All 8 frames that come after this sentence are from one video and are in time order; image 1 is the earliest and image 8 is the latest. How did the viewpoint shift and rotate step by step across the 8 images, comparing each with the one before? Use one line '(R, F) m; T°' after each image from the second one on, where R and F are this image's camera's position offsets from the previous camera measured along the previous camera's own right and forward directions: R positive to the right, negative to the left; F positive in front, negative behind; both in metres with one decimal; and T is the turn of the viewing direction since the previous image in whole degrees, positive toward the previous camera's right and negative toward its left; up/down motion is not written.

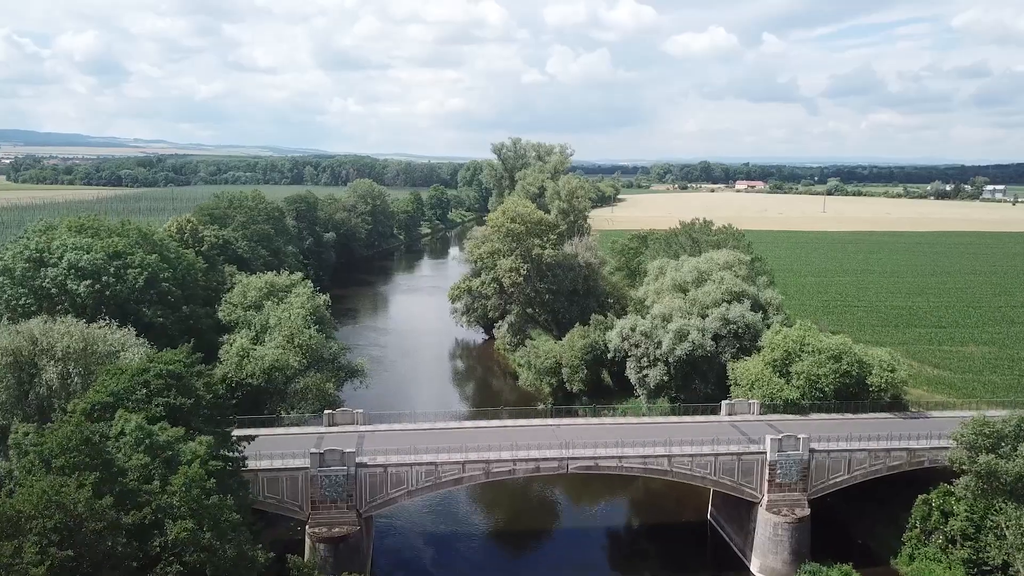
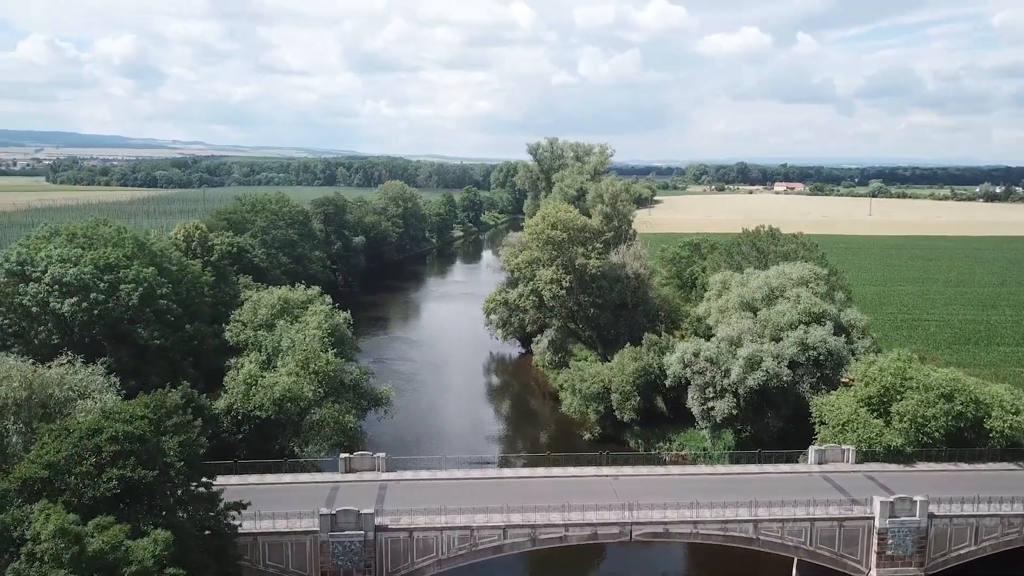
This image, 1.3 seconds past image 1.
(-0.7, +6.0) m; -2°
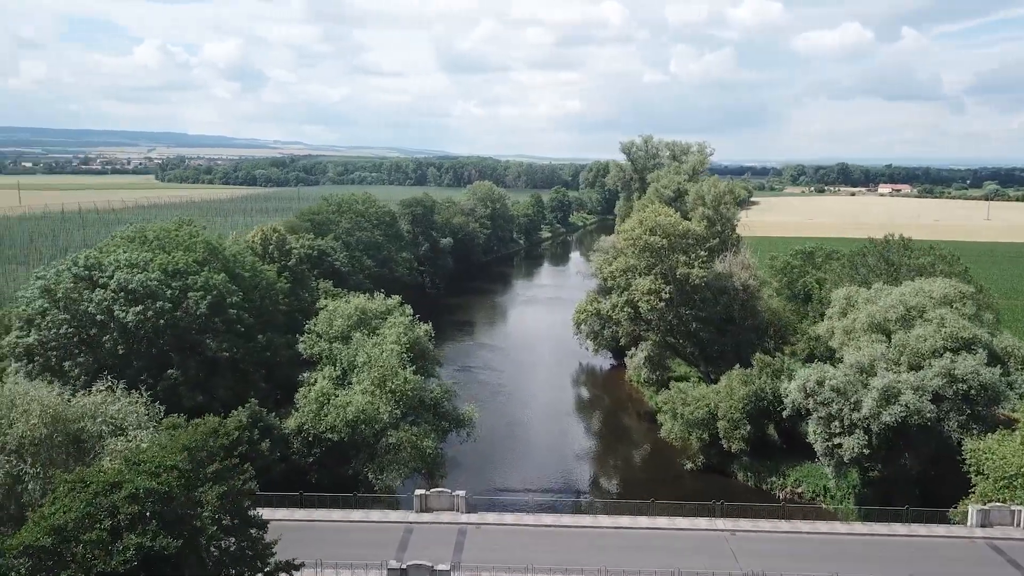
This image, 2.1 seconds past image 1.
(-0.5, +4.2) m; -6°
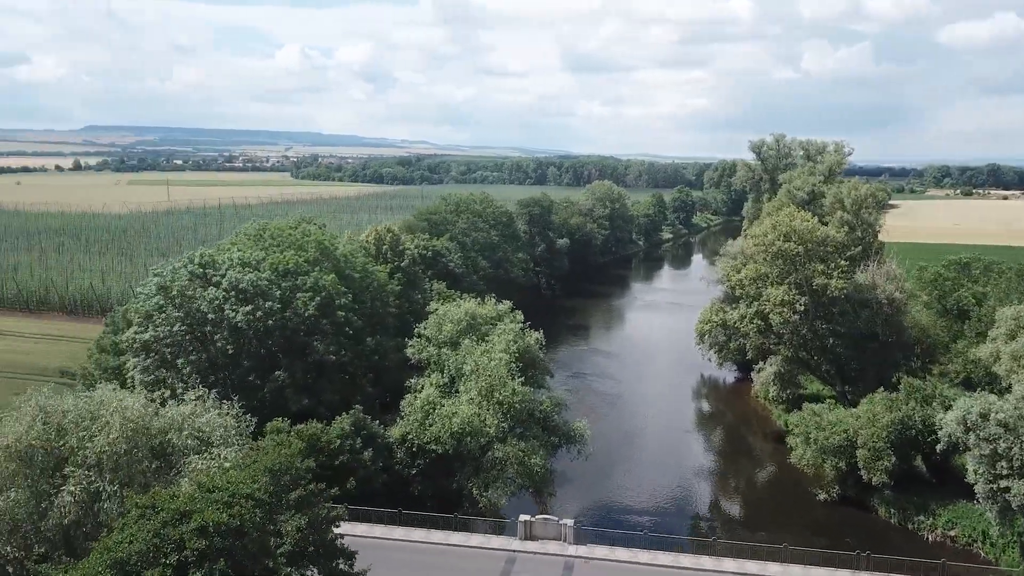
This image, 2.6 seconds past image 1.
(0.0, +2.4) m; -8°
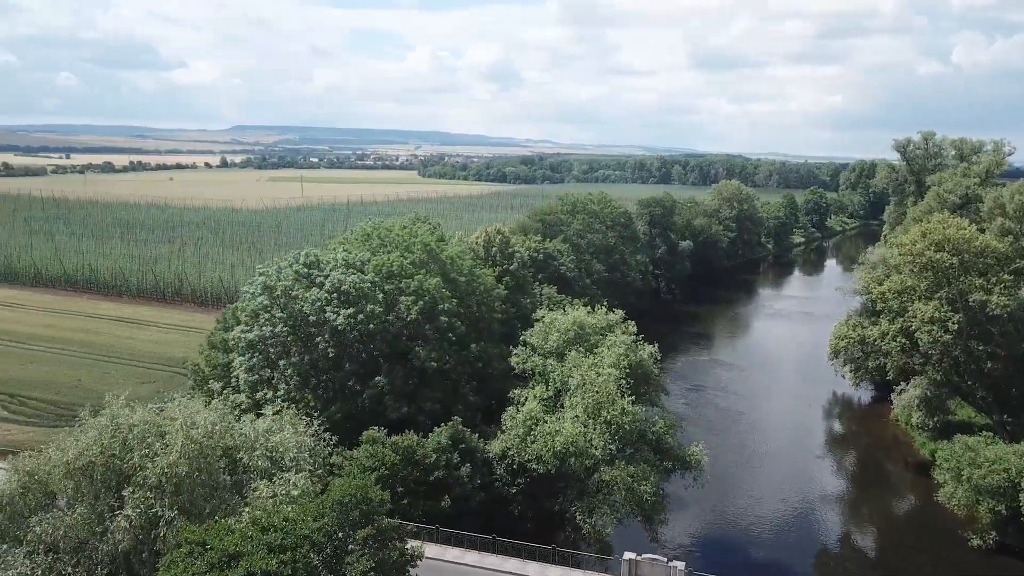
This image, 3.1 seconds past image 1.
(+0.3, +2.3) m; -8°
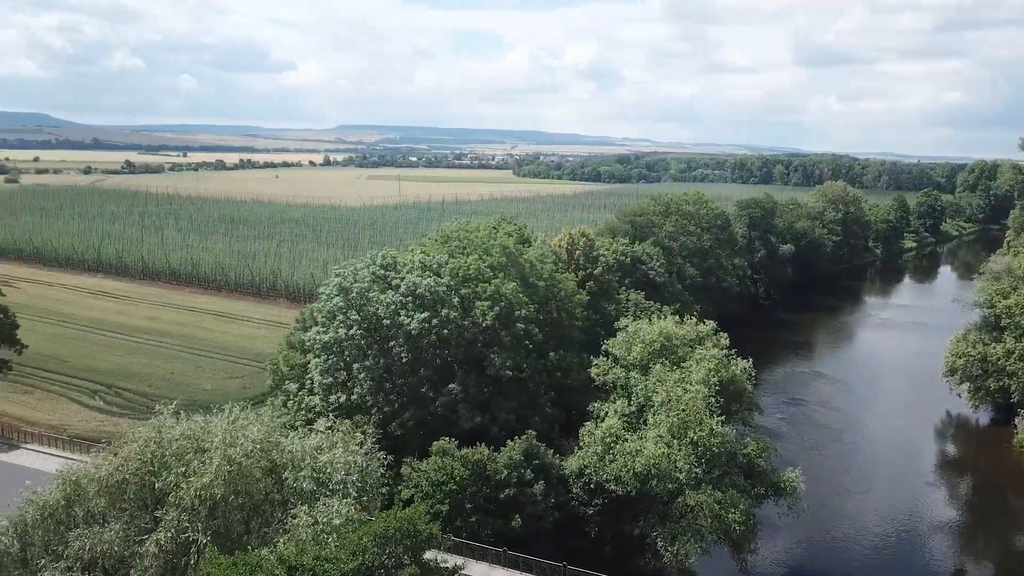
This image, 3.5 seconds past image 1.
(+0.4, +1.8) m; -7°
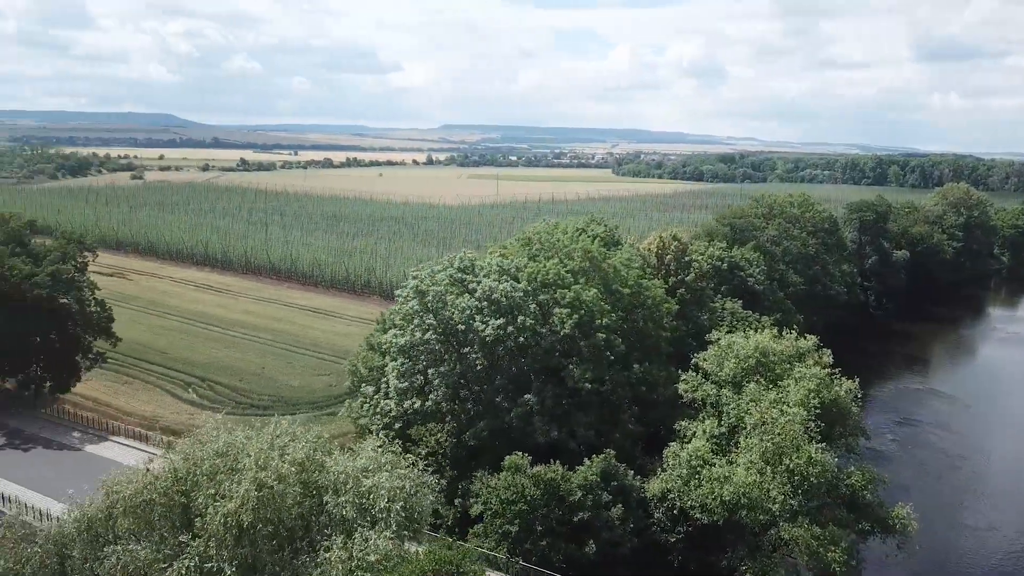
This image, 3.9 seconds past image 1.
(+0.6, +1.8) m; -7°
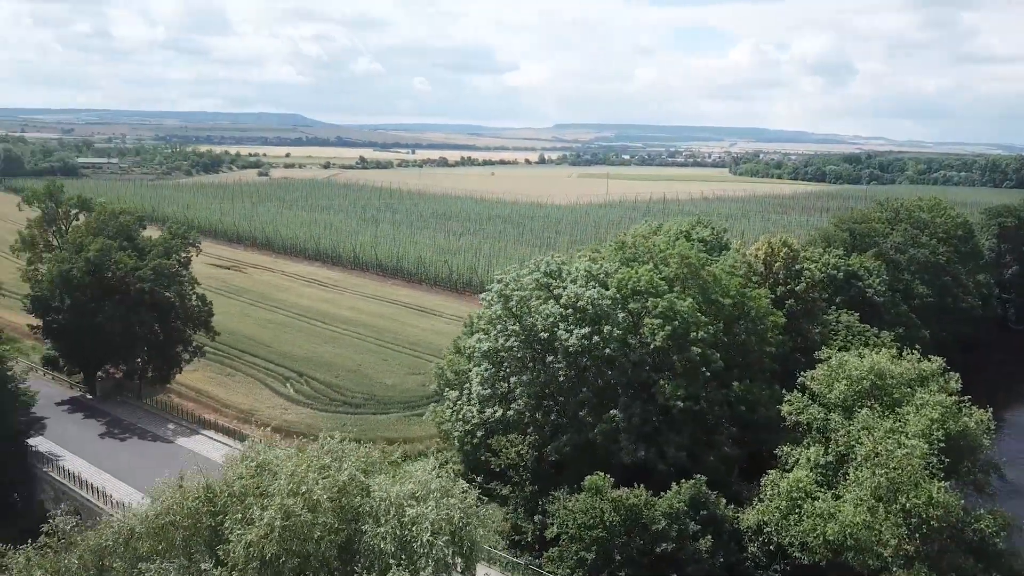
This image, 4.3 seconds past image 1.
(+0.8, +1.7) m; -8°
